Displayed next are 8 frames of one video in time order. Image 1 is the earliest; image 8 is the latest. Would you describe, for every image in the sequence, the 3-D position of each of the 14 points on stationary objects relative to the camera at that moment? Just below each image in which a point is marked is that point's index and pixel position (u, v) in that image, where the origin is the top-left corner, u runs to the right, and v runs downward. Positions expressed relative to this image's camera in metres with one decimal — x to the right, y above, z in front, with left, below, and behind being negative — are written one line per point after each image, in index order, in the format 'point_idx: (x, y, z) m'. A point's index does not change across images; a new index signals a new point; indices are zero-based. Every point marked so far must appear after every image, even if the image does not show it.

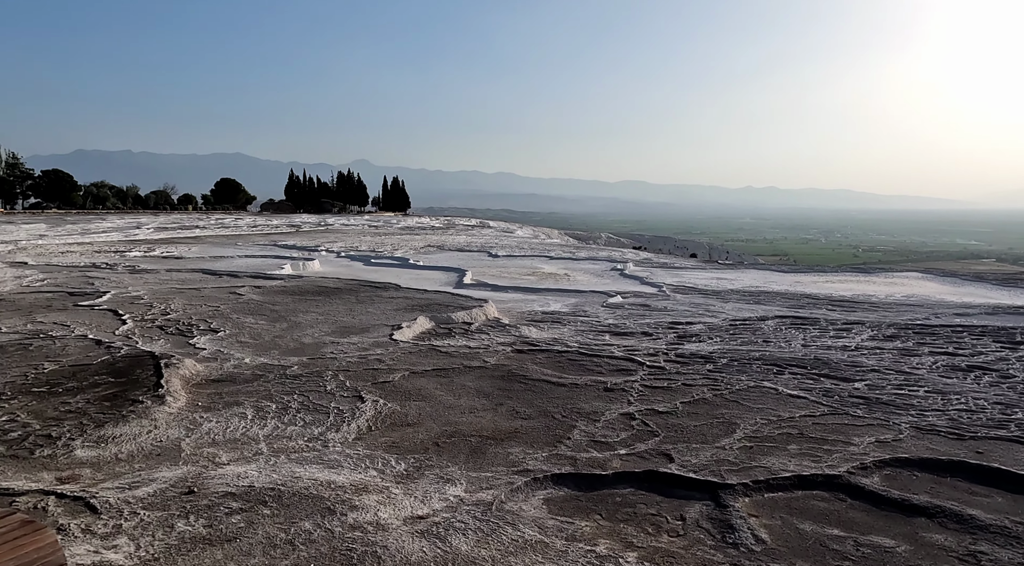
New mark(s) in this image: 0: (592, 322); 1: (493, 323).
0: (+1.3, -0.6, +11.0) m
1: (-0.3, -0.6, +10.4) m
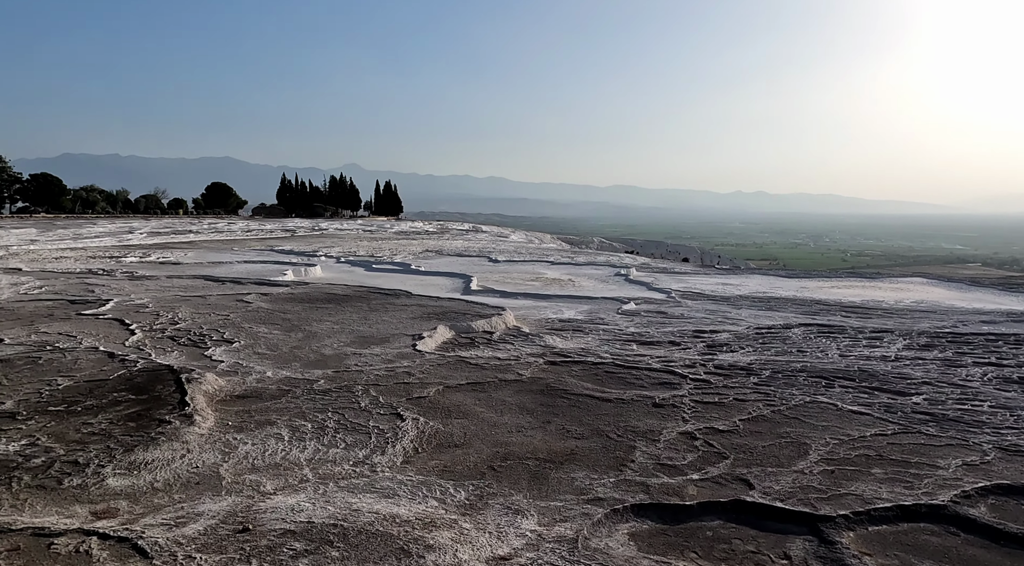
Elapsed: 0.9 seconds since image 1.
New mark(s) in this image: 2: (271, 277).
0: (+1.6, -0.8, +10.8) m
1: (0.0, -0.7, +10.1) m
2: (-7.1, +0.2, +19.8) m
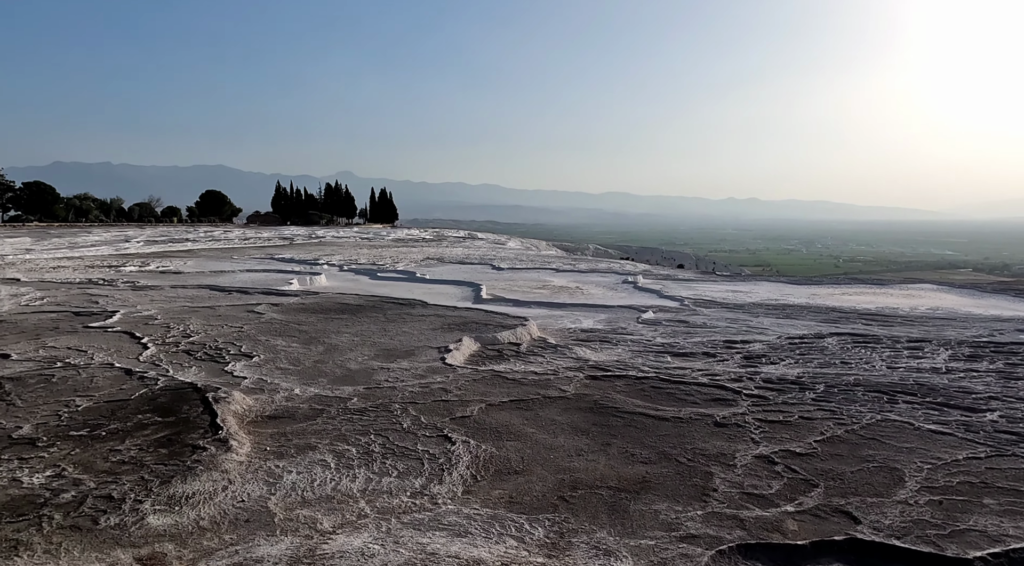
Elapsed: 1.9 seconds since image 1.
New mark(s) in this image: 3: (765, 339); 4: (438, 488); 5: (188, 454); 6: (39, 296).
0: (+2.0, -0.9, +10.4) m
1: (+0.4, -0.9, +9.7) m
2: (-6.8, -0.1, +19.4) m
3: (+4.0, -0.9, +10.8) m
4: (-0.4, -1.2, +4.0) m
5: (-2.1, -1.1, +4.3) m
6: (-11.3, -0.3, +16.2) m
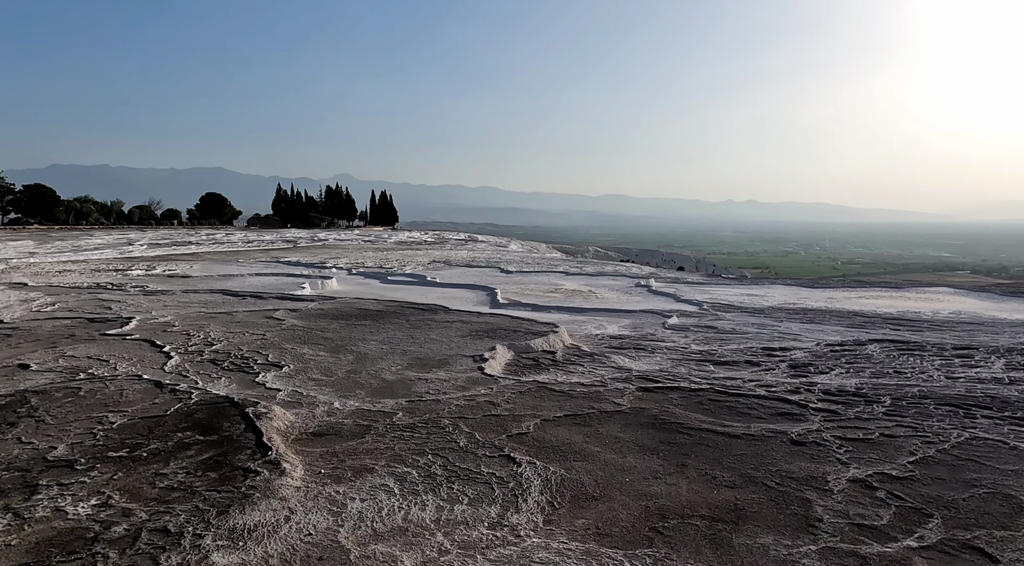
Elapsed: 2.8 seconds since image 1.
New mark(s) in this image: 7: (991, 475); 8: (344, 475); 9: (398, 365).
0: (+2.5, -1.0, +10.1) m
1: (+0.9, -1.0, +9.4) m
2: (-6.3, -0.2, +19.1) m
3: (+4.5, -1.0, +10.4) m
4: (0.0, -1.3, +3.7) m
5: (-1.6, -1.2, +4.0) m
6: (-10.9, -0.4, +15.9) m
7: (+2.9, -1.2, +4.2) m
8: (-1.1, -1.2, +4.3) m
9: (-1.4, -1.0, +8.1) m
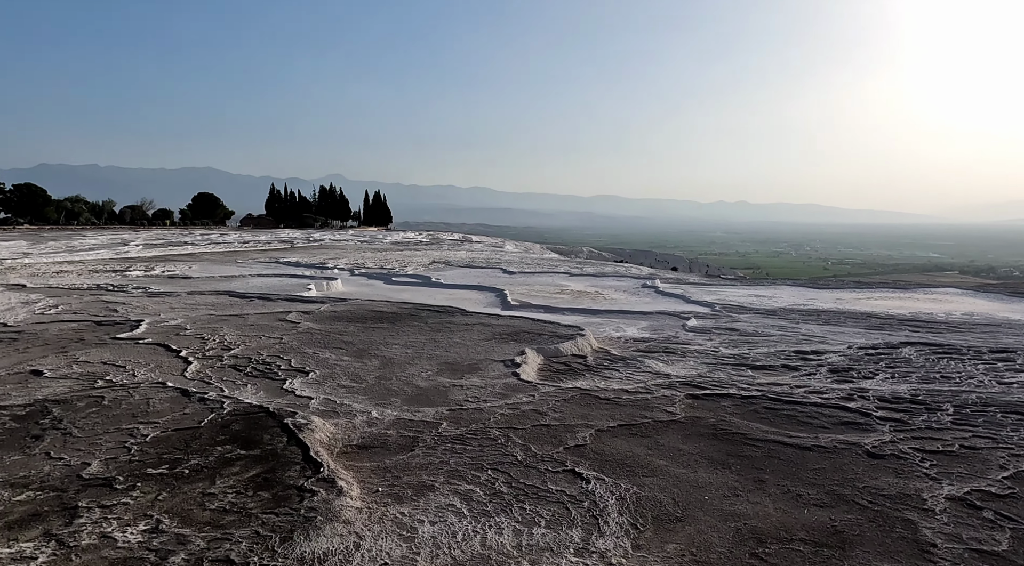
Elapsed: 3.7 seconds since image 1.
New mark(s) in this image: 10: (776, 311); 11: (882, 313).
0: (+2.8, -1.0, +9.8) m
1: (+1.2, -1.0, +9.1) m
2: (-6.0, -0.2, +18.8) m
3: (+4.9, -1.0, +10.2) m
4: (+0.5, -1.3, +3.4) m
5: (-1.2, -1.2, +3.7) m
6: (-10.5, -0.4, +15.5) m
7: (+3.4, -1.2, +3.9) m
8: (-0.6, -1.2, +4.0) m
9: (-1.0, -1.0, +7.8) m
10: (+7.7, -0.8, +19.7) m
11: (+10.9, -0.9, +20.0) m
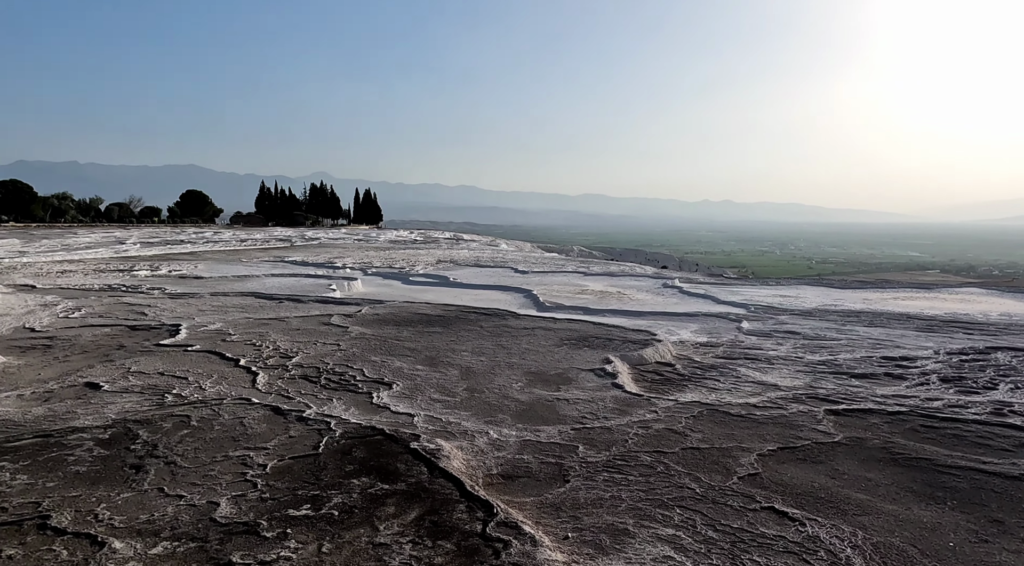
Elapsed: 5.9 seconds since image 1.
0: (+3.8, -1.0, +9.3) m
1: (+2.2, -1.0, +8.6) m
2: (-5.2, -0.3, +18.1) m
3: (+5.9, -1.0, +9.7) m
4: (+1.5, -1.4, +2.8) m
5: (-0.1, -1.2, +3.1) m
6: (-9.6, -0.5, +14.8) m
7: (+4.4, -1.3, +3.4) m
8: (+0.4, -1.3, +3.4) m
9: (+0.1, -1.0, +7.2) m
10: (+8.5, -0.8, +19.2) m
11: (+11.8, -0.9, +19.5) m
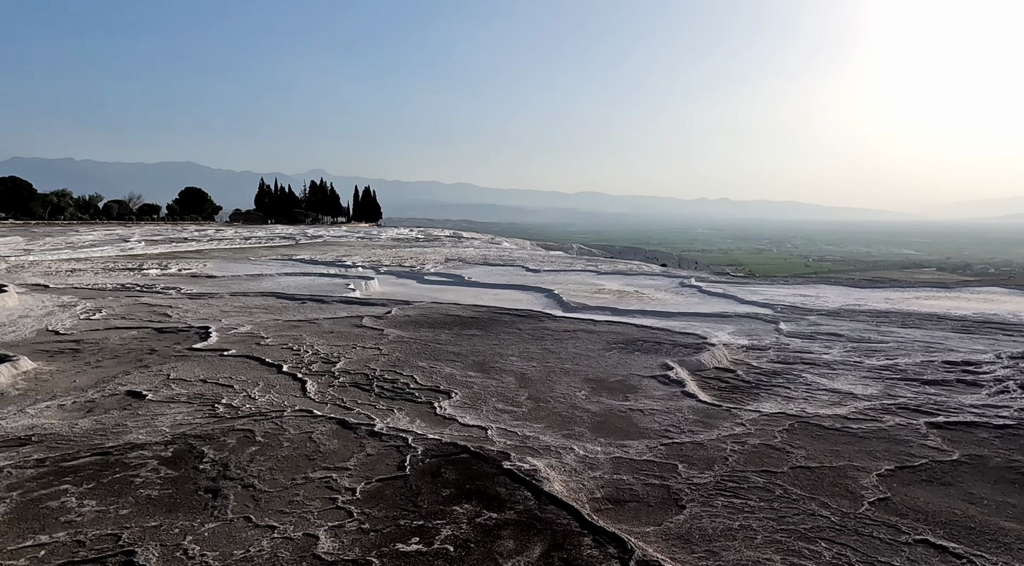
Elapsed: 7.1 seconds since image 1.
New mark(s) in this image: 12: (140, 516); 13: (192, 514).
0: (+4.5, -1.1, +8.9) m
1: (+2.9, -1.0, +8.2) m
2: (-4.5, -0.3, +17.7) m
3: (+6.5, -1.1, +9.3) m
4: (+2.2, -1.4, +2.4) m
5: (+0.5, -1.3, +2.8) m
6: (-9.0, -0.5, +14.4) m
7: (+5.1, -1.3, +3.0) m
8: (+1.1, -1.3, +3.0) m
9: (+0.7, -1.1, +6.8) m
10: (+9.2, -0.8, +18.8) m
11: (+12.4, -0.9, +19.2) m
12: (-1.9, -1.2, +3.5) m
13: (-1.7, -1.2, +3.6) m
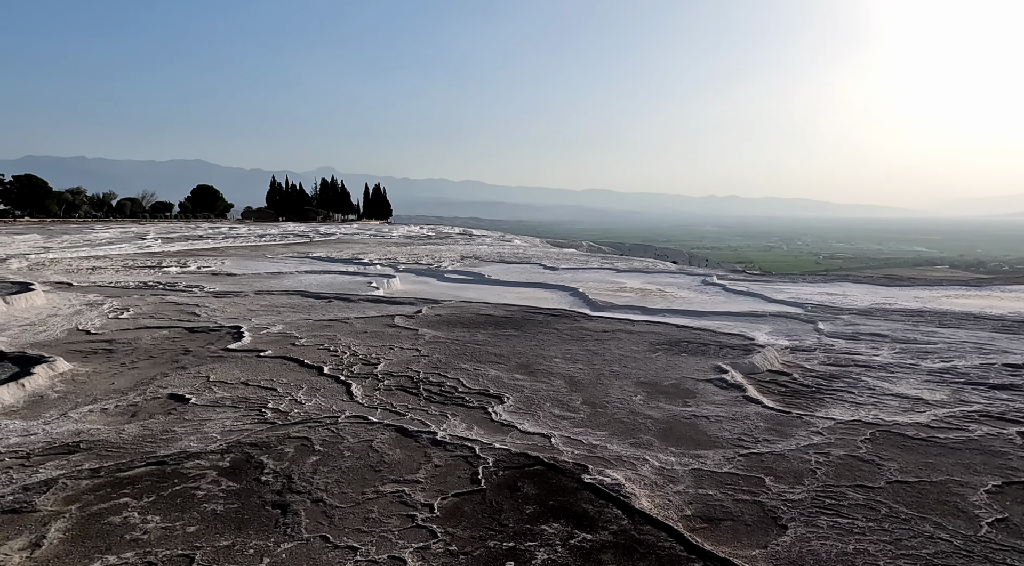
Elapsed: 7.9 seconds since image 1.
0: (+5.0, -1.1, +8.6) m
1: (+3.4, -1.0, +7.9) m
2: (-3.8, -0.2, +17.5) m
3: (+7.0, -1.1, +8.9) m
4: (+2.6, -1.4, +2.2) m
5: (+1.0, -1.3, +2.5) m
6: (-8.4, -0.4, +14.3) m
7: (+5.5, -1.3, +2.7) m
8: (+1.5, -1.3, +2.7) m
9: (+1.2, -1.1, +6.5) m
10: (+9.9, -0.8, +18.4) m
11: (+13.1, -0.8, +18.7) m
12: (-1.5, -1.2, +3.3) m
13: (-1.2, -1.2, +3.3) m
